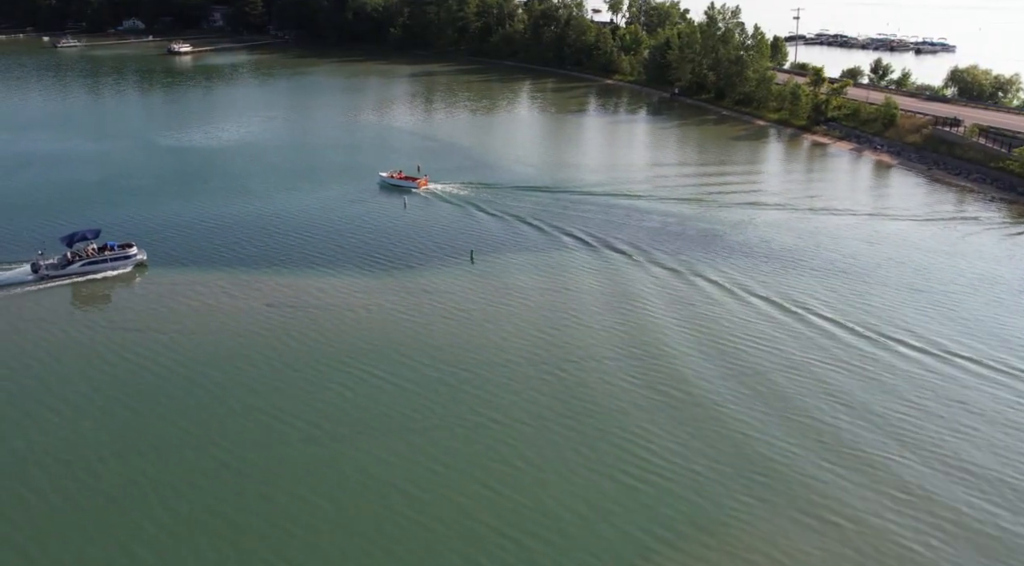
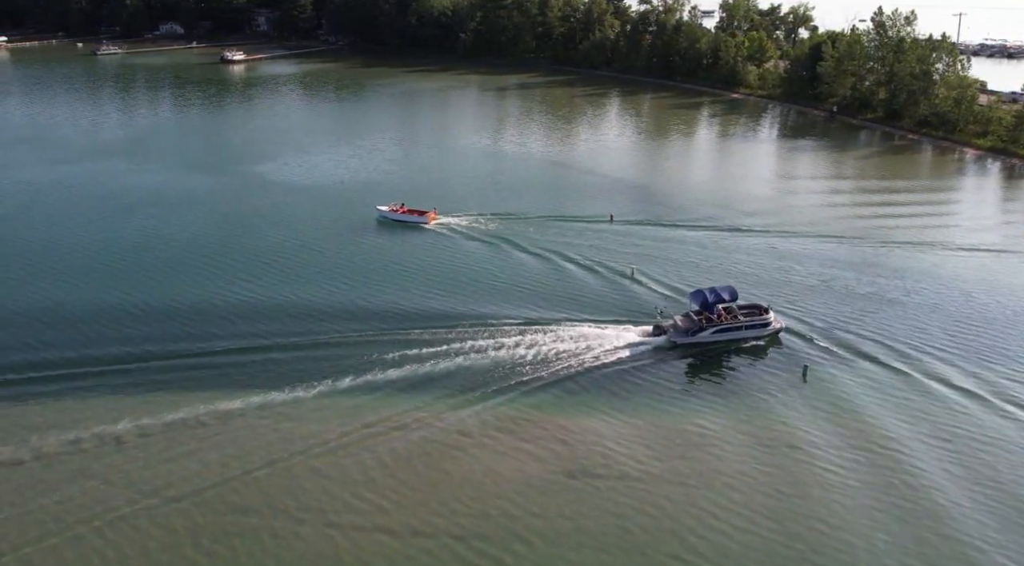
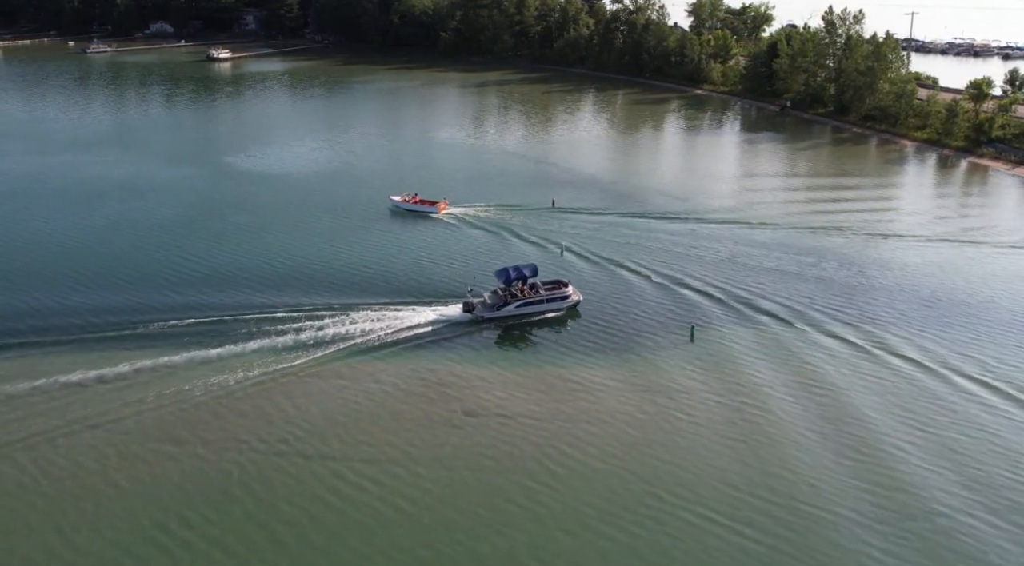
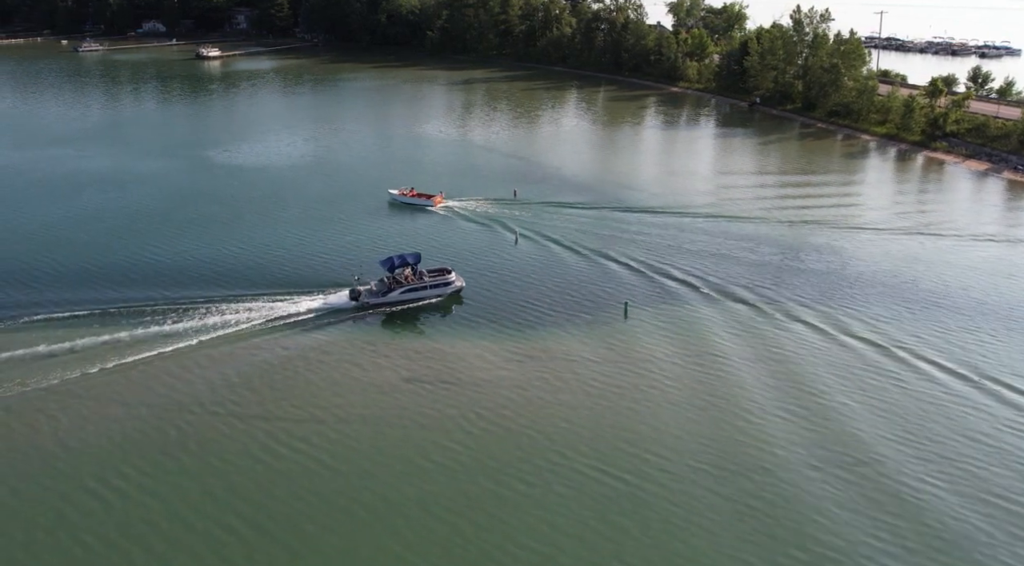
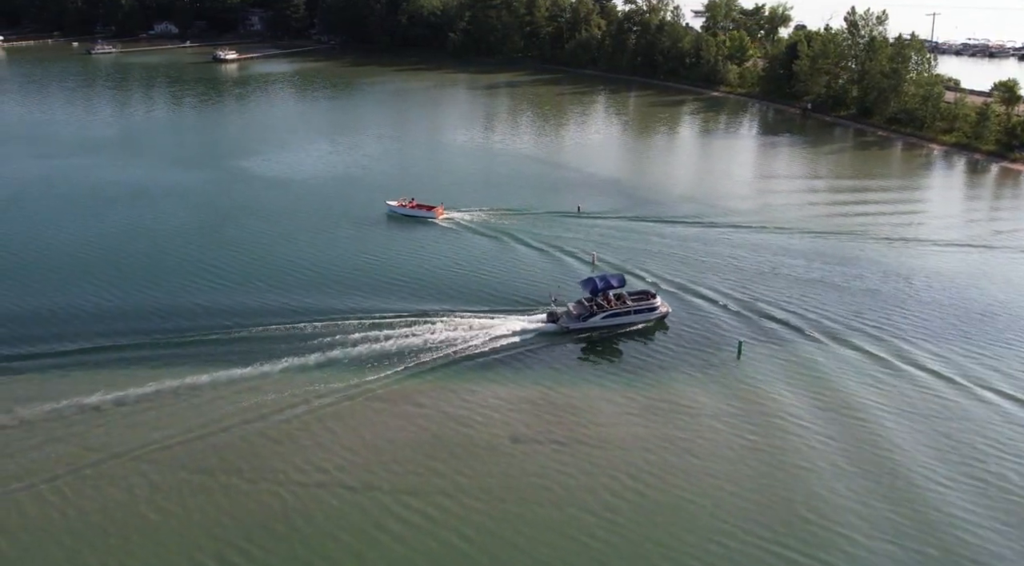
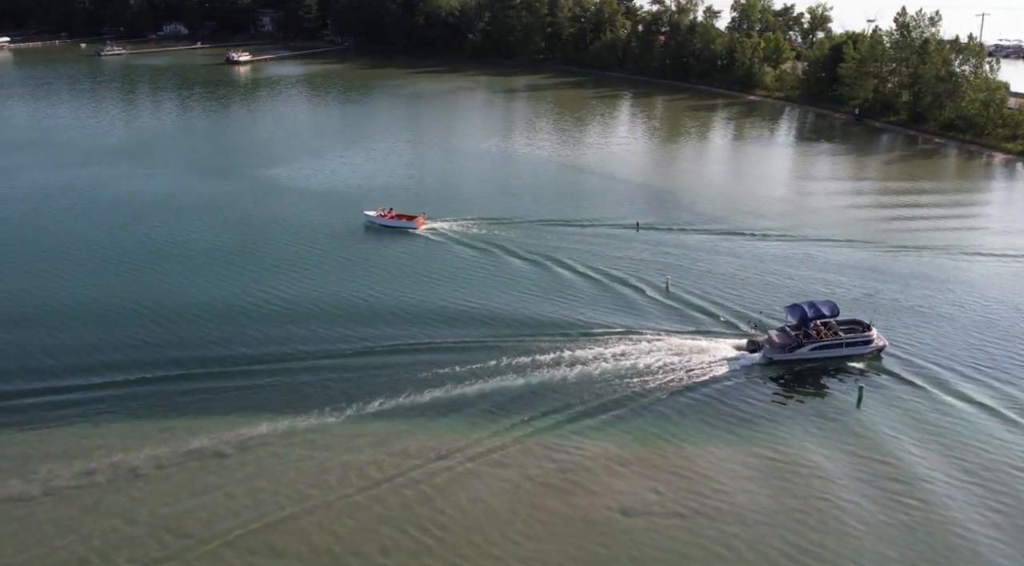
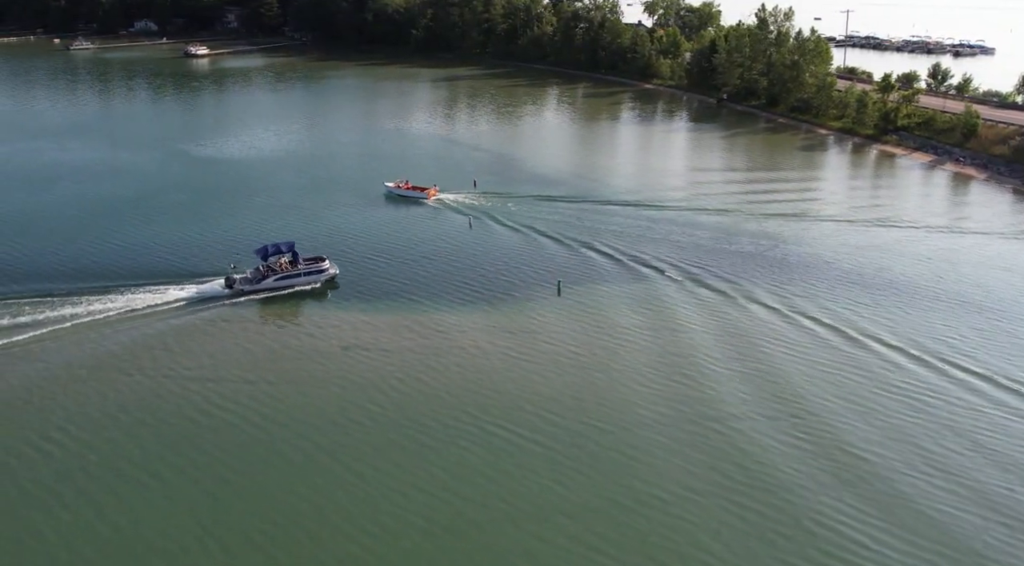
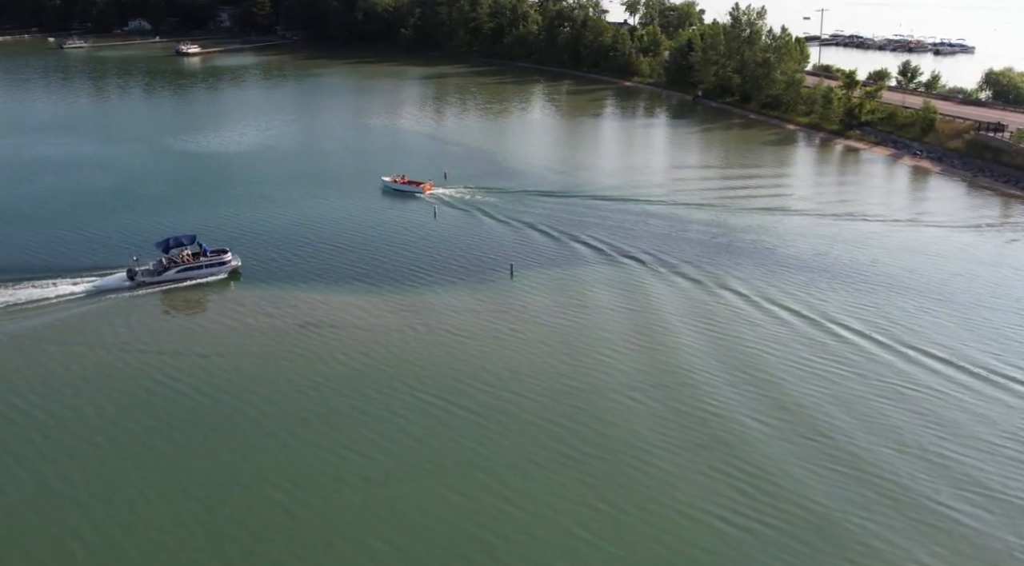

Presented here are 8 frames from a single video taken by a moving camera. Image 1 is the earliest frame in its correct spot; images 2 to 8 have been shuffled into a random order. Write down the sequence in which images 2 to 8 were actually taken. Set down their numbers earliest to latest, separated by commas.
8, 7, 4, 3, 5, 2, 6
